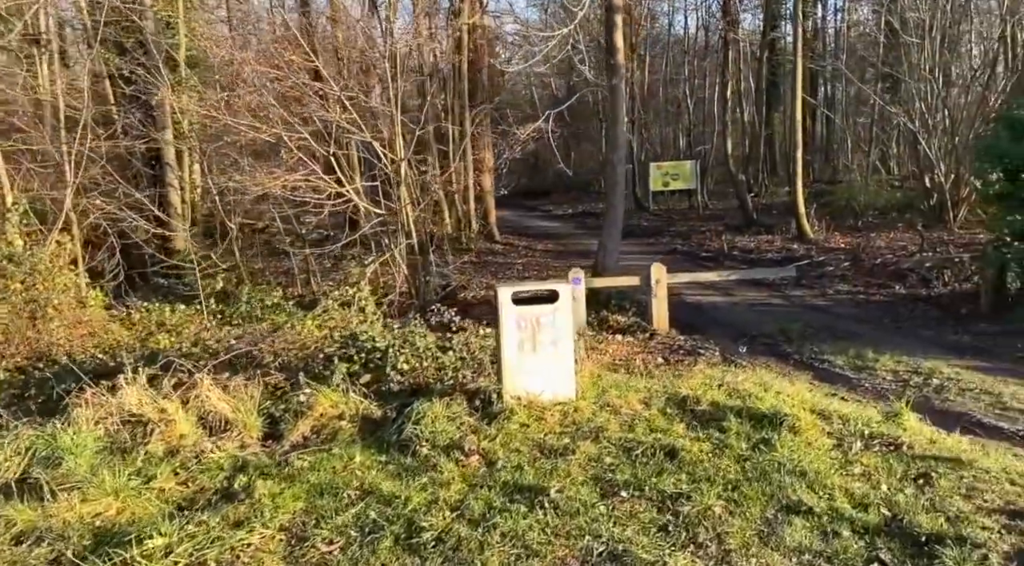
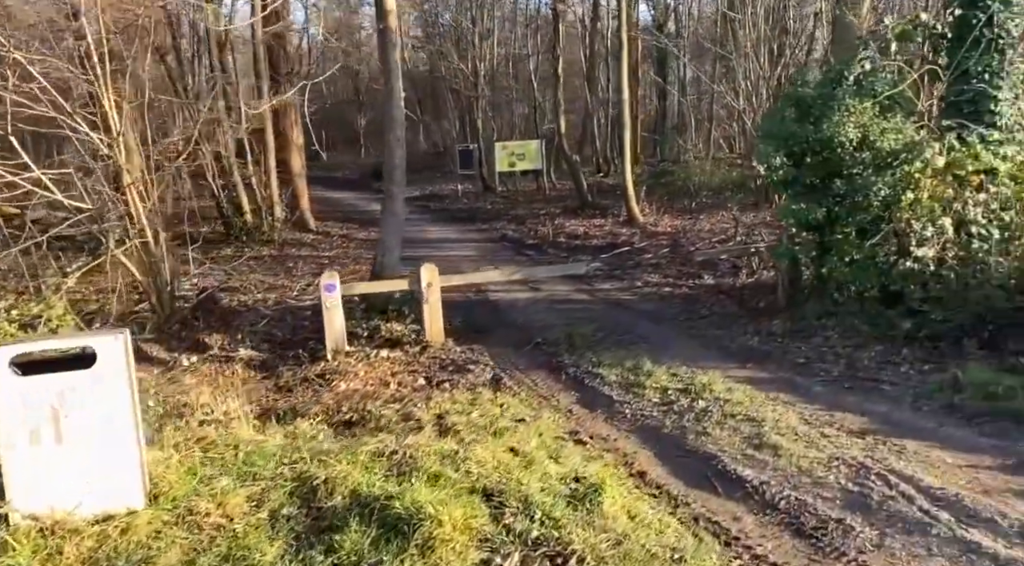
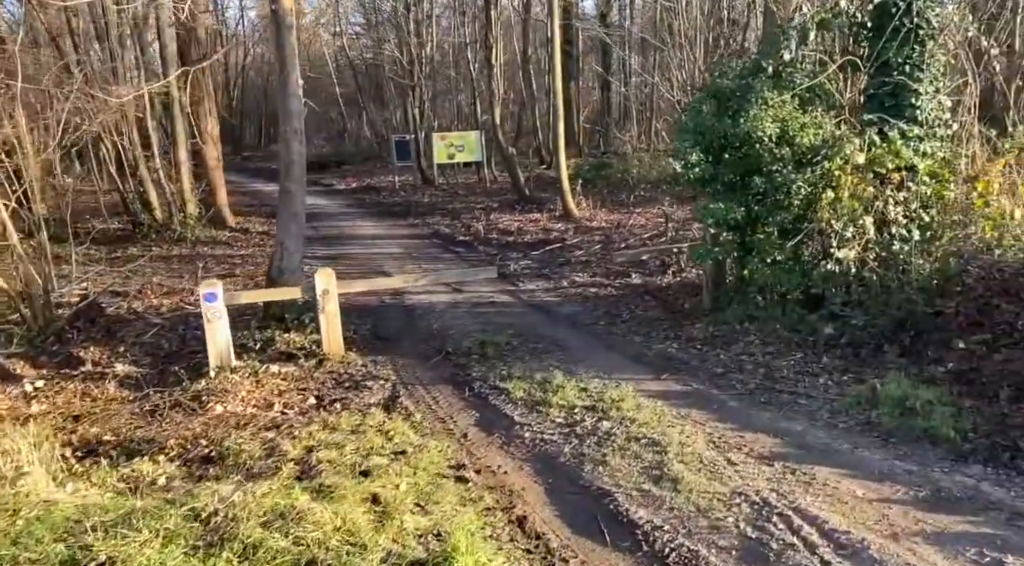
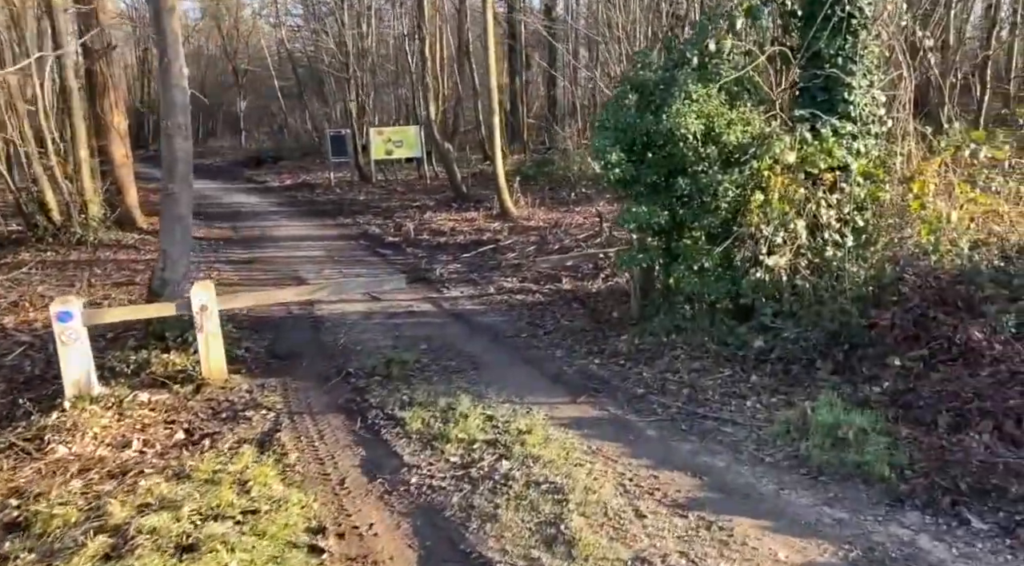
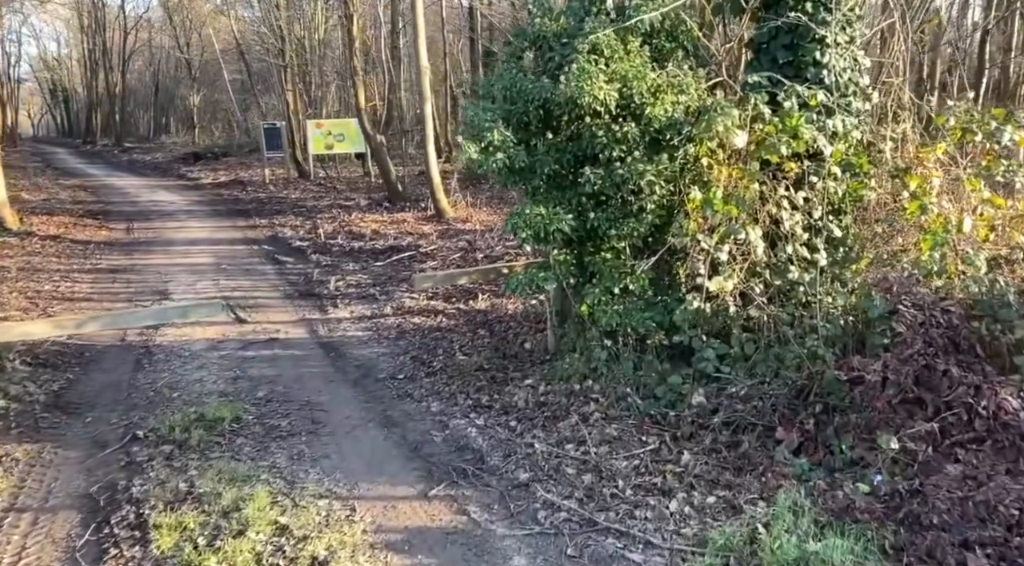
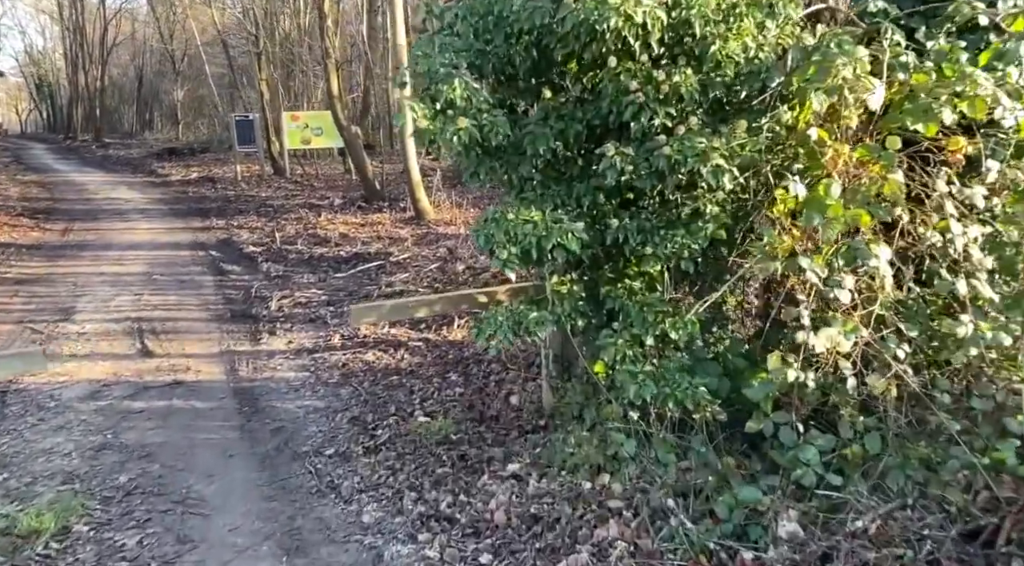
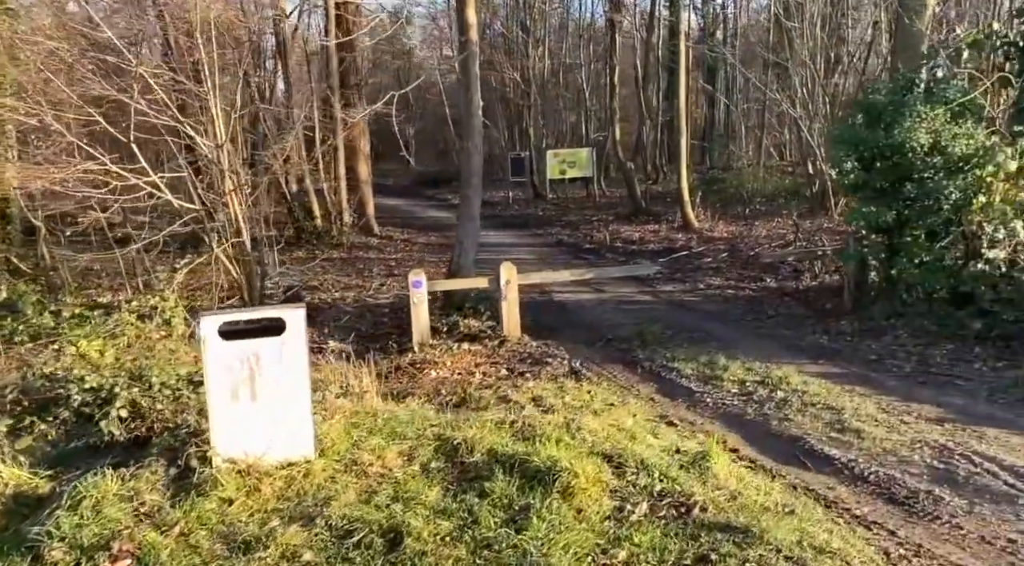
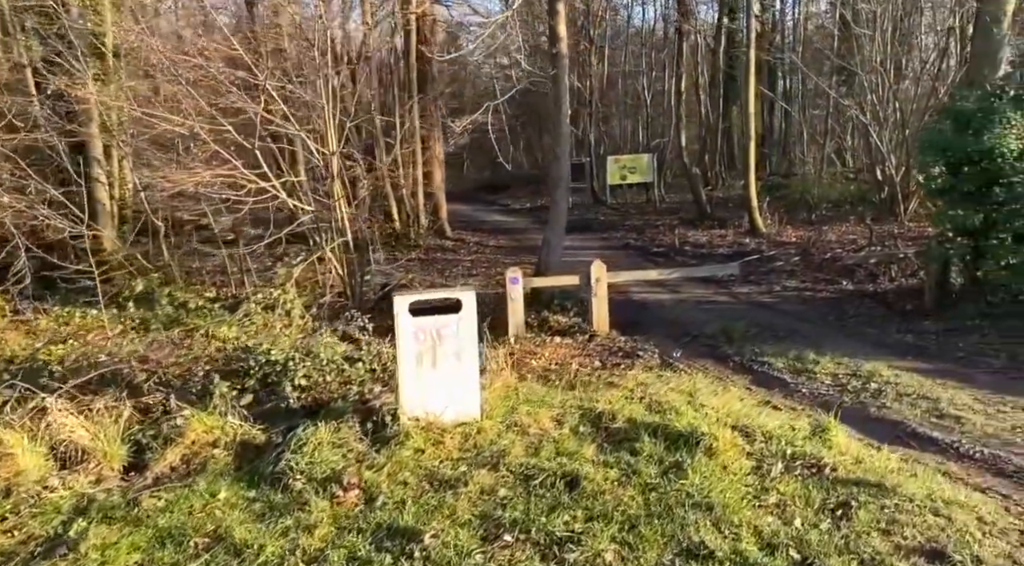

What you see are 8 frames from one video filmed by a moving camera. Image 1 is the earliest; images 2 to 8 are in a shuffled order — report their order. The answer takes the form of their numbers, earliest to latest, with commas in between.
8, 7, 2, 3, 4, 5, 6
